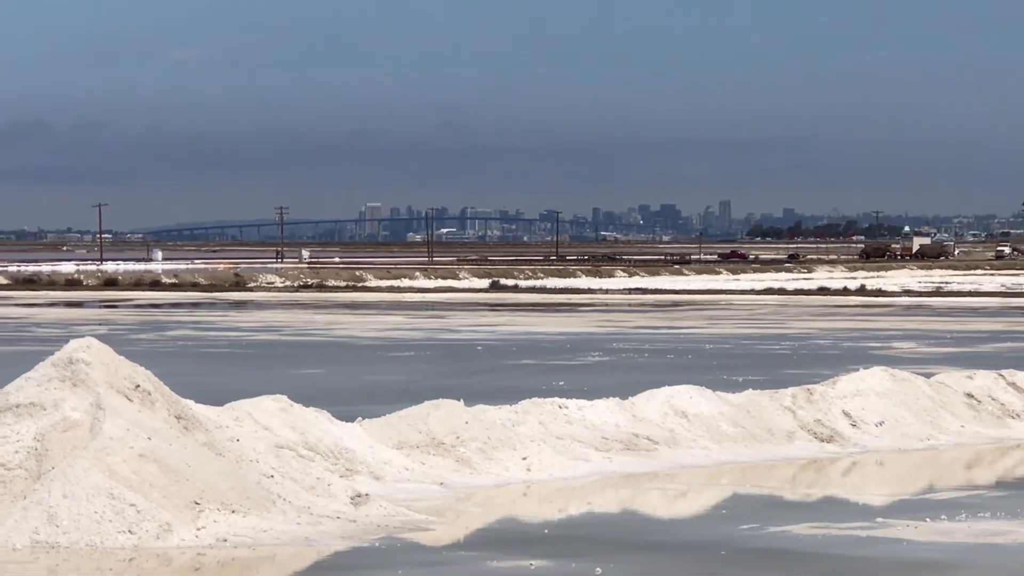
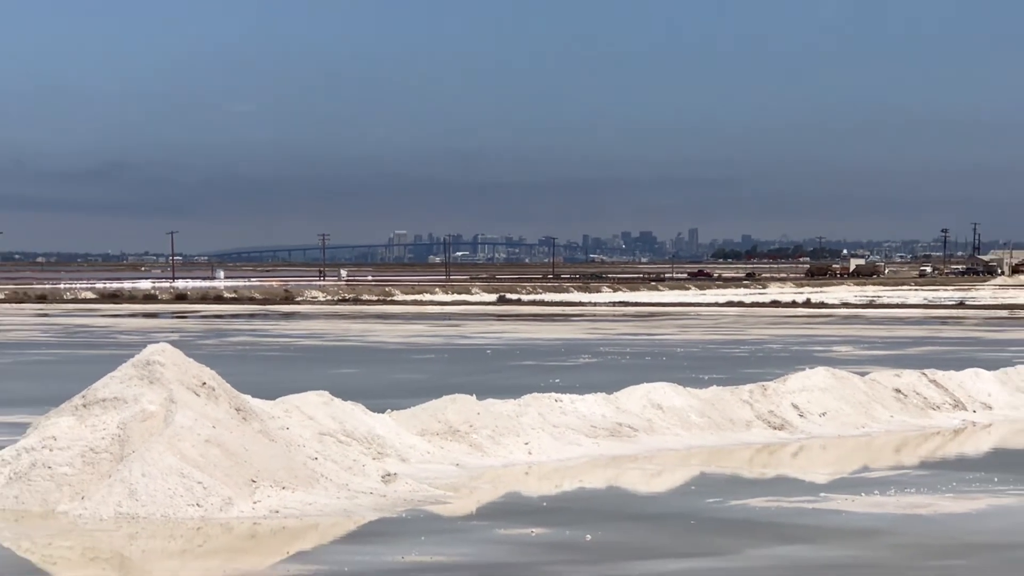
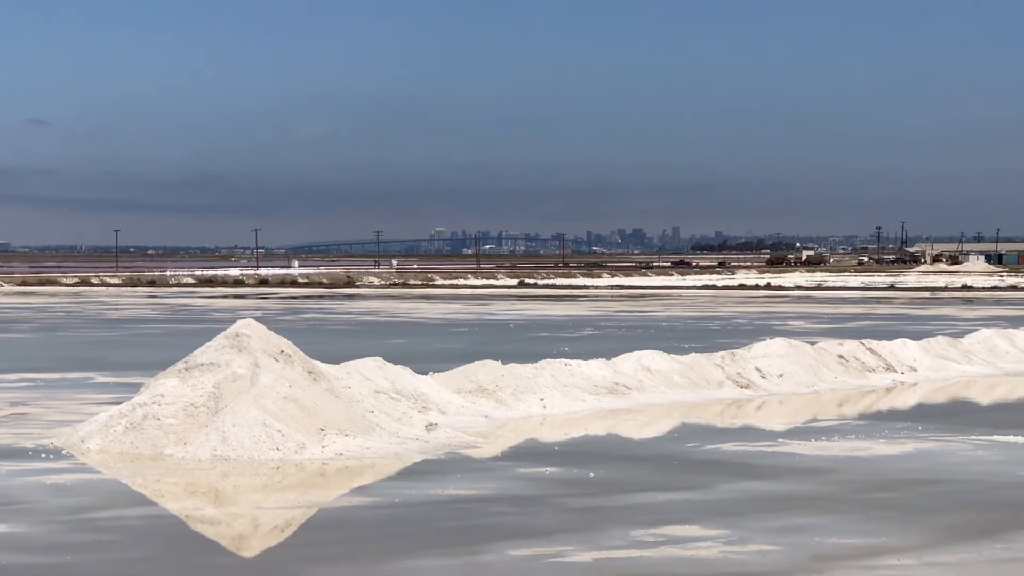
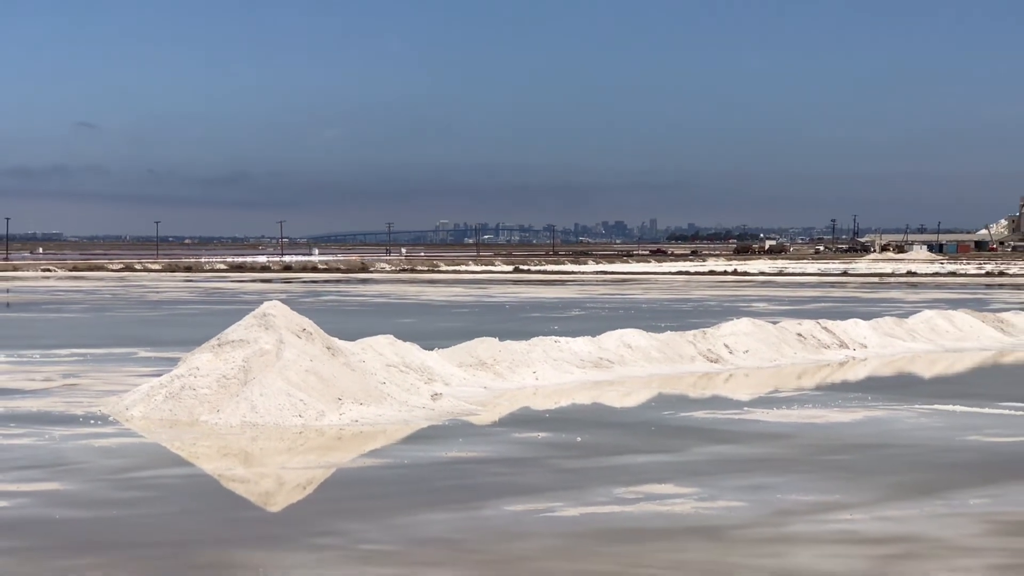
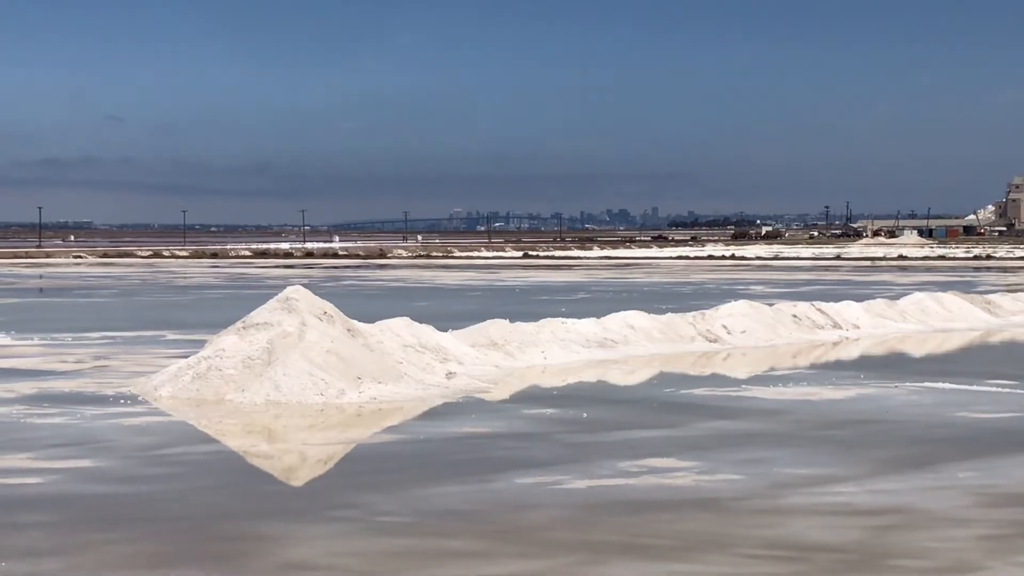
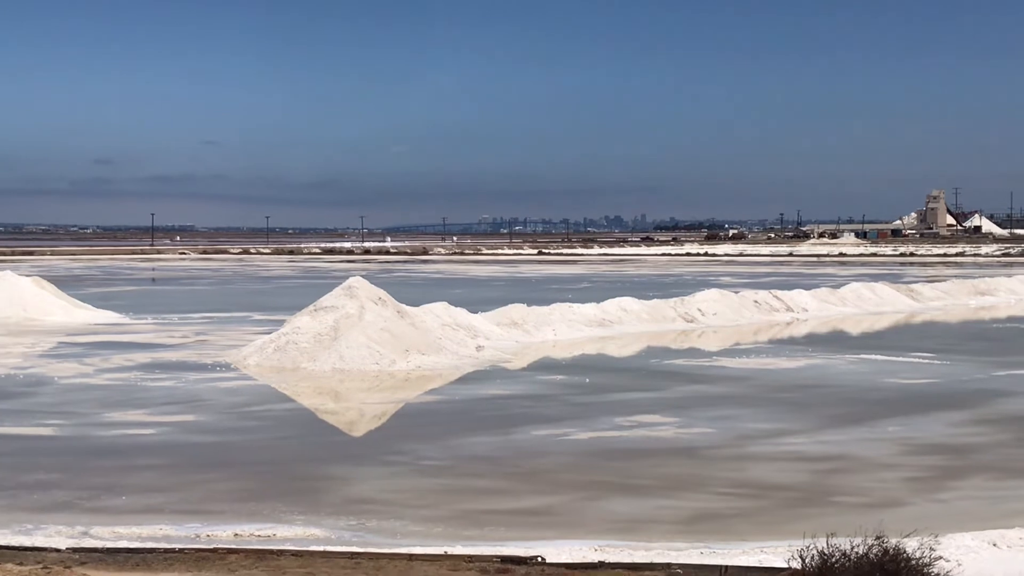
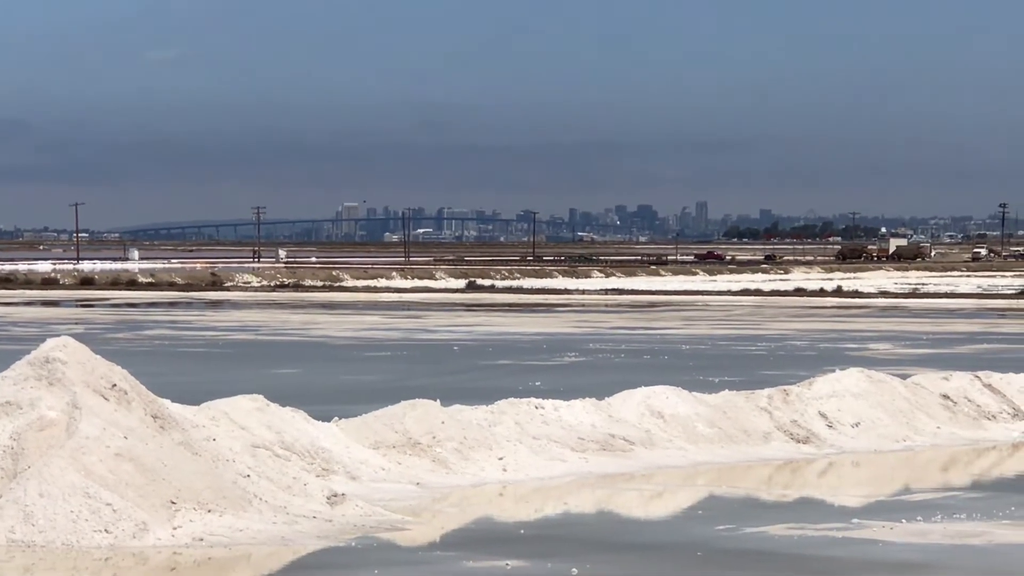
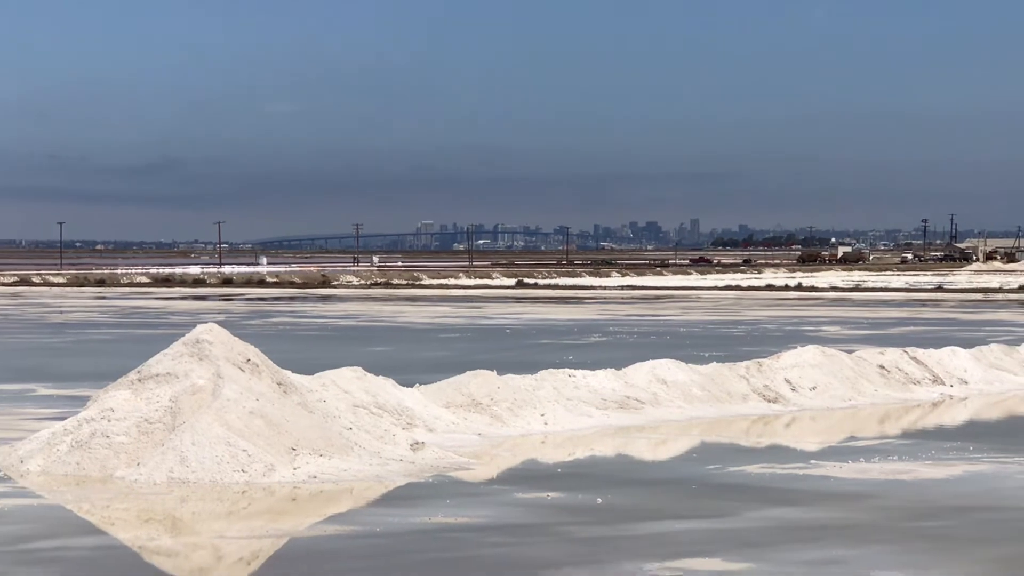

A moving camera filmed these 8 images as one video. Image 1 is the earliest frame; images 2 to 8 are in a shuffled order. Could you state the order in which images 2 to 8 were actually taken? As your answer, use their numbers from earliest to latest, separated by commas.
7, 2, 8, 3, 4, 5, 6
